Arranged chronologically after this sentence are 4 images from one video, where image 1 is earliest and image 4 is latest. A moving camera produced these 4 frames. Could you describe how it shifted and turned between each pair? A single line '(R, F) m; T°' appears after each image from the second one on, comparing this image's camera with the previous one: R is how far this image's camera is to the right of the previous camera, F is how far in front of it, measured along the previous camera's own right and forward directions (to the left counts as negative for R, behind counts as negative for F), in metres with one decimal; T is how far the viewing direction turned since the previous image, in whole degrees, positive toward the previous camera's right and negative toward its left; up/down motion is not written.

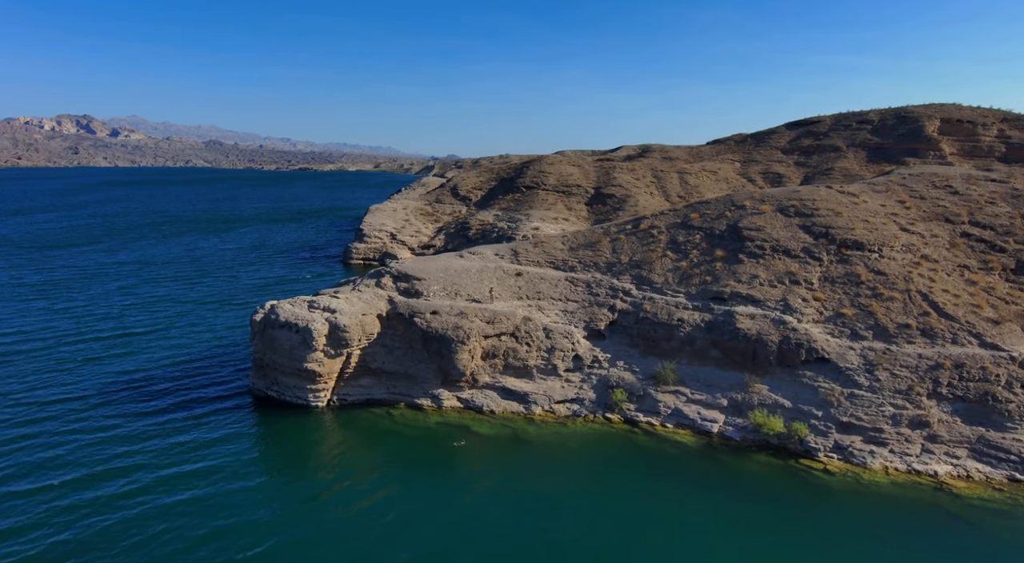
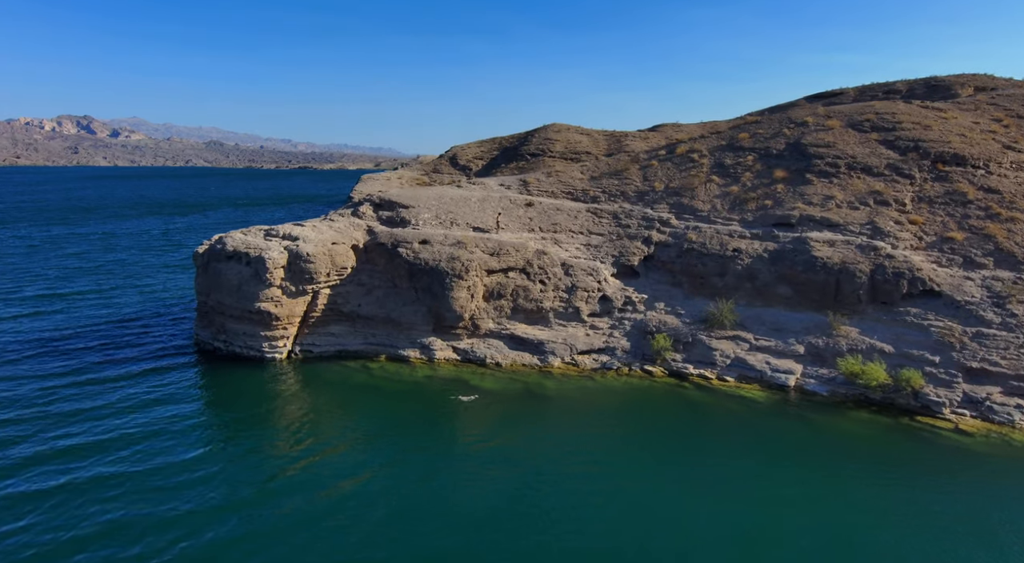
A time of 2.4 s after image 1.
(-0.4, +6.7) m; 0°
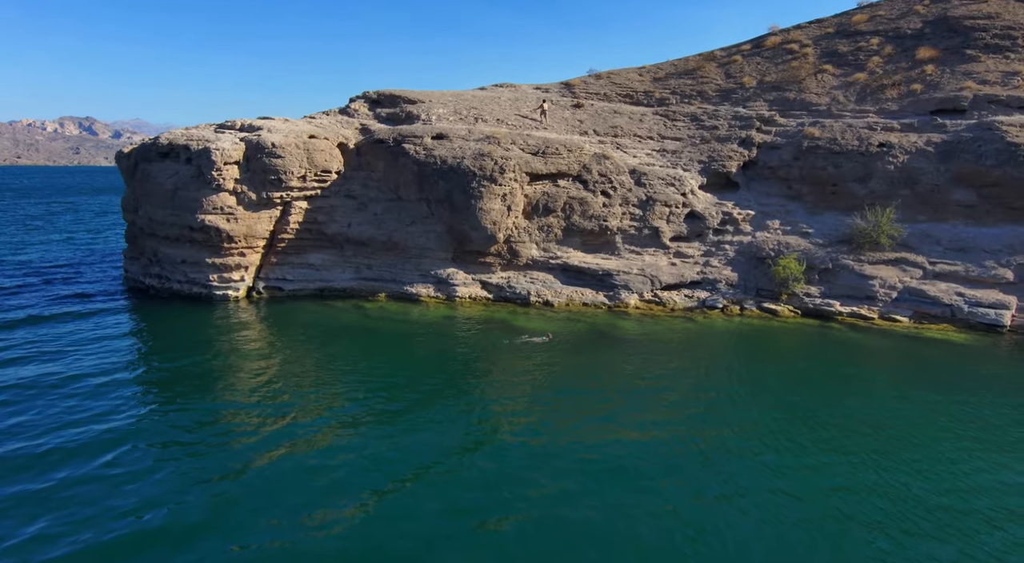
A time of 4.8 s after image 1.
(-1.3, +7.4) m; 0°
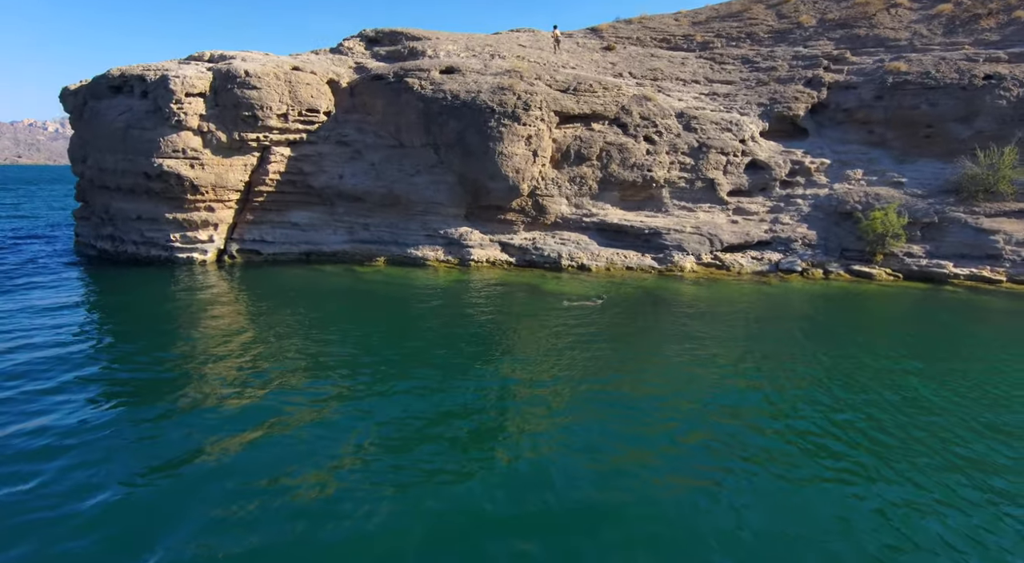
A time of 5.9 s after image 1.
(-0.5, +3.1) m; 0°
